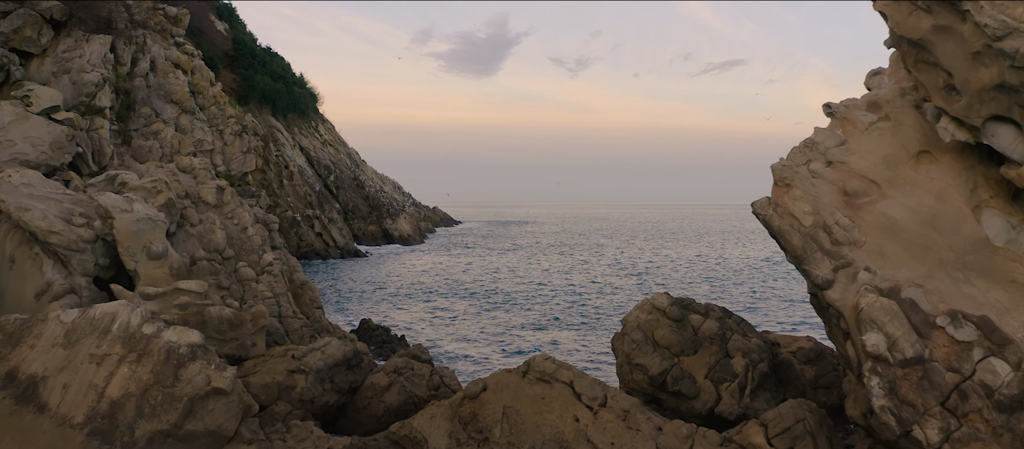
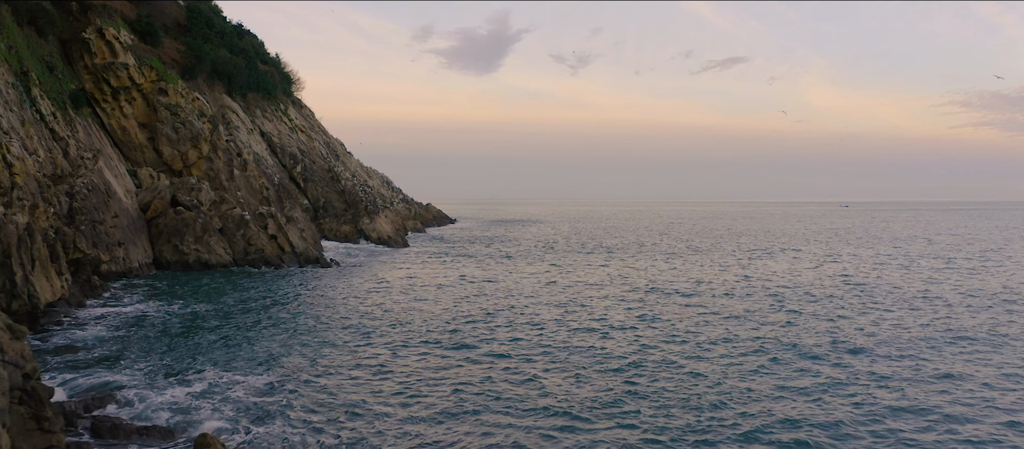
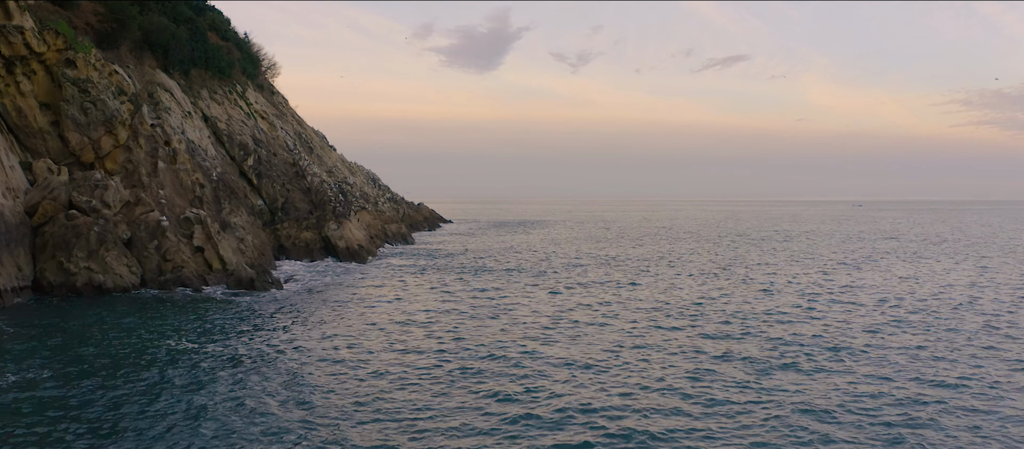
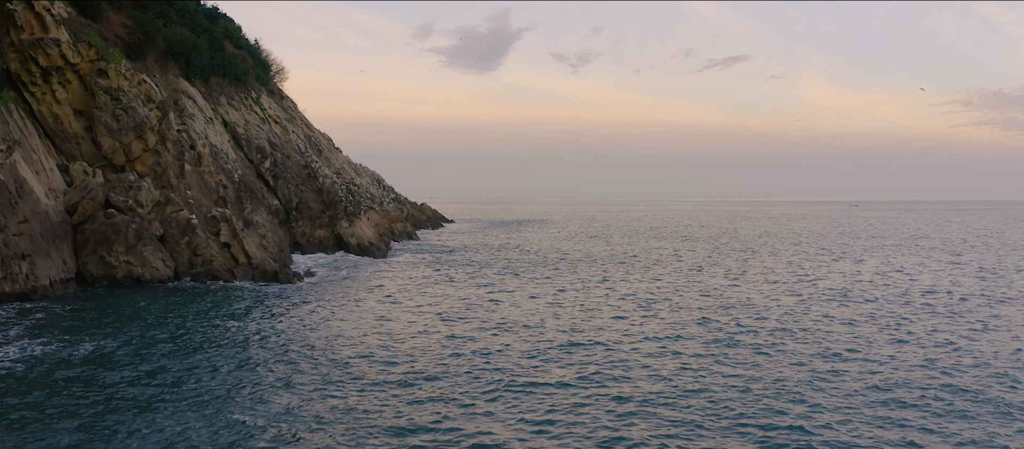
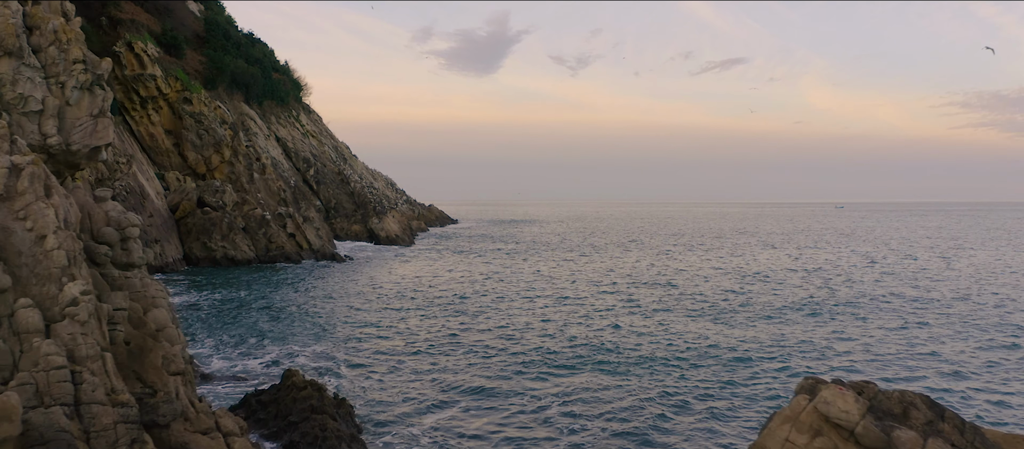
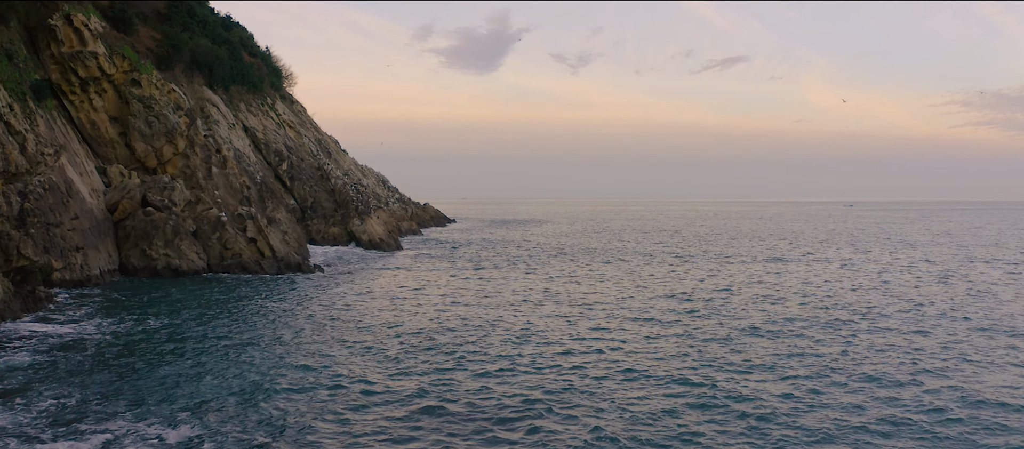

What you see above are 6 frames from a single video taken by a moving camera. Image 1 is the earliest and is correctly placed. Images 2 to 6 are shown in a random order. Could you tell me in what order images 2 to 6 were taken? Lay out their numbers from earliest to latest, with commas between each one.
5, 2, 6, 4, 3
